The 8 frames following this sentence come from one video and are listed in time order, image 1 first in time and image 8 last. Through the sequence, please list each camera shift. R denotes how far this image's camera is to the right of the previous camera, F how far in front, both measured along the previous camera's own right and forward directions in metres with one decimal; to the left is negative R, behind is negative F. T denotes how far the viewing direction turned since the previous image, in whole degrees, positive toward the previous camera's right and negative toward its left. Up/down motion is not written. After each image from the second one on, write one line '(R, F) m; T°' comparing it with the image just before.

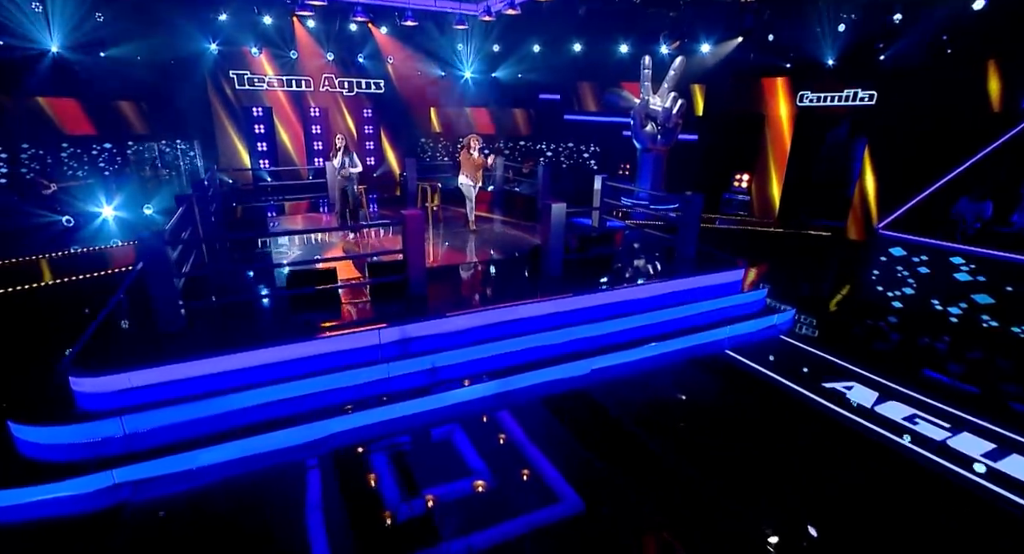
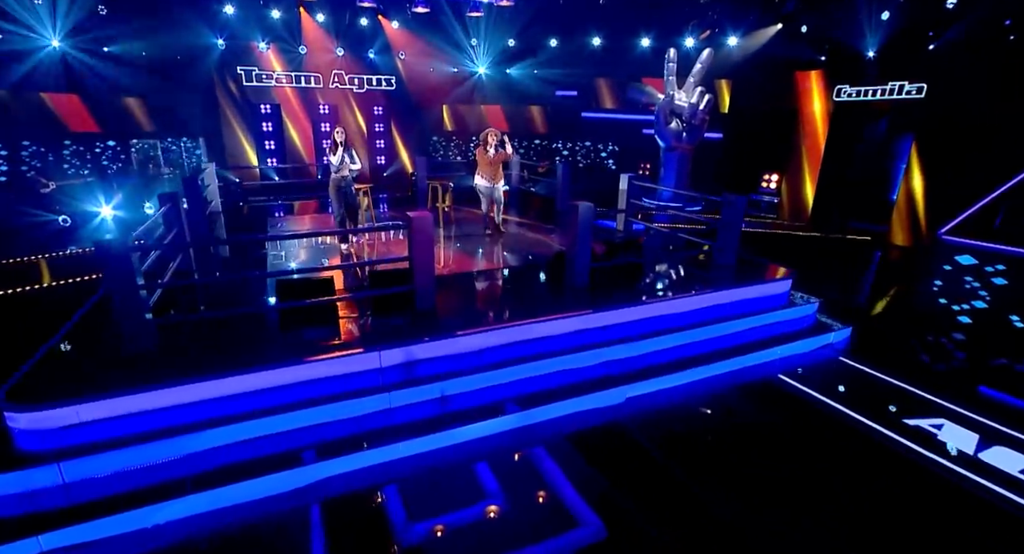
(-0.1, +0.6) m; -1°
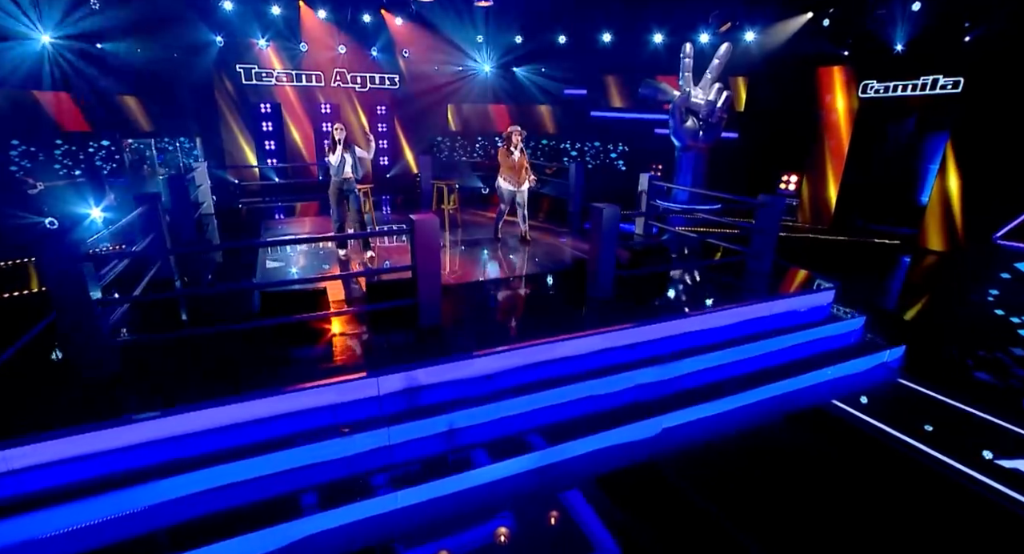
(-0.1, +0.5) m; 0°
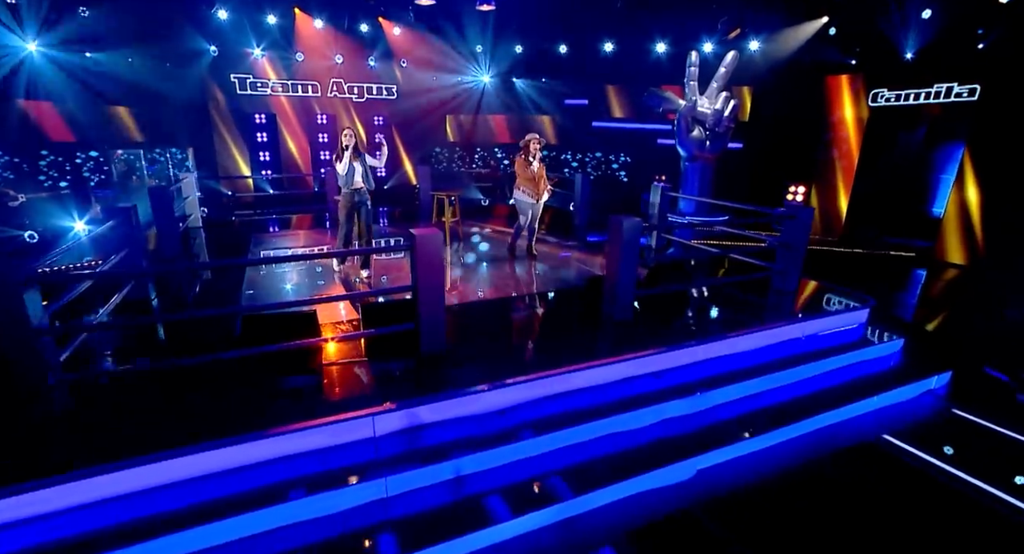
(-0.1, +0.4) m; 0°
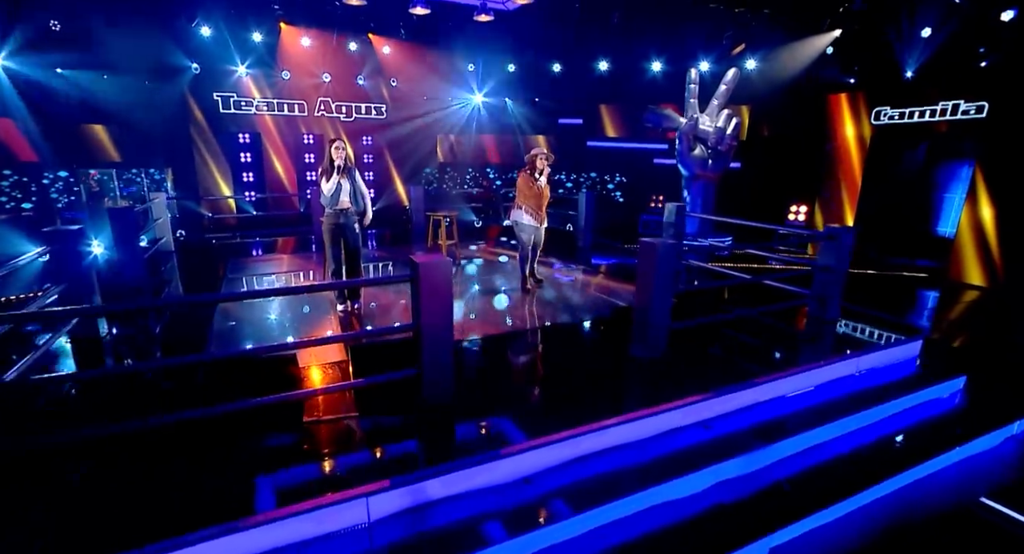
(-0.2, +0.5) m; +2°
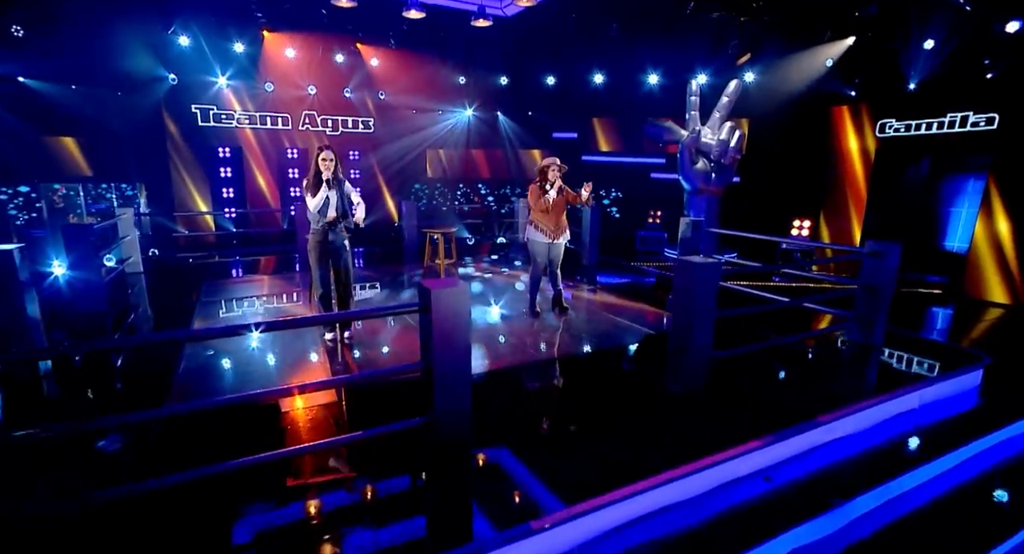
(-0.2, +0.5) m; +2°
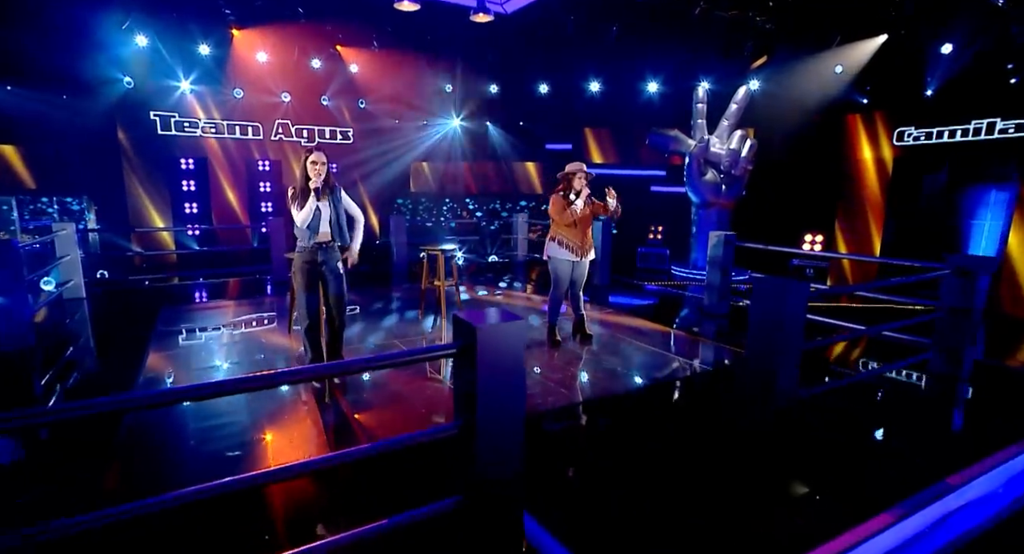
(-0.4, +0.9) m; +3°
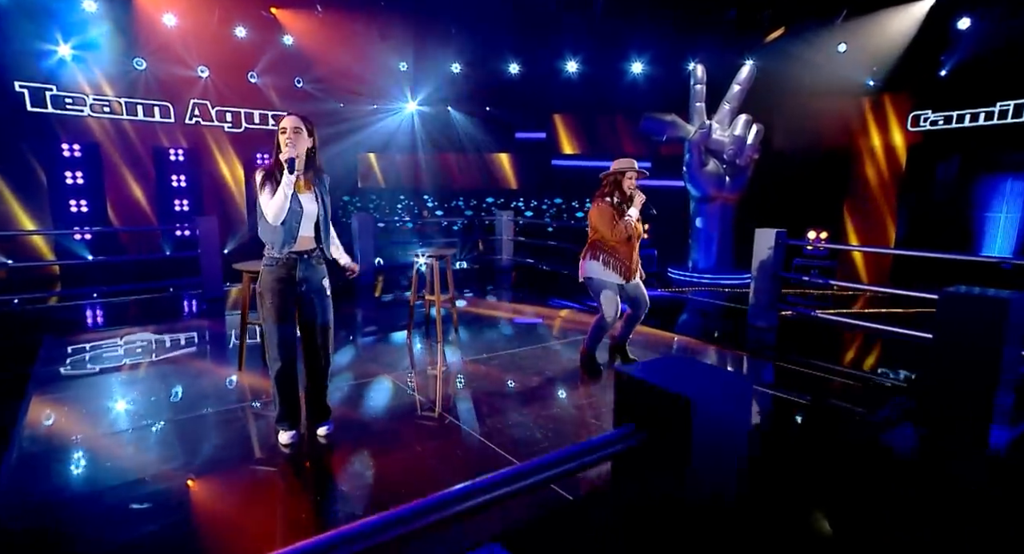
(-0.7, +1.4) m; +7°
